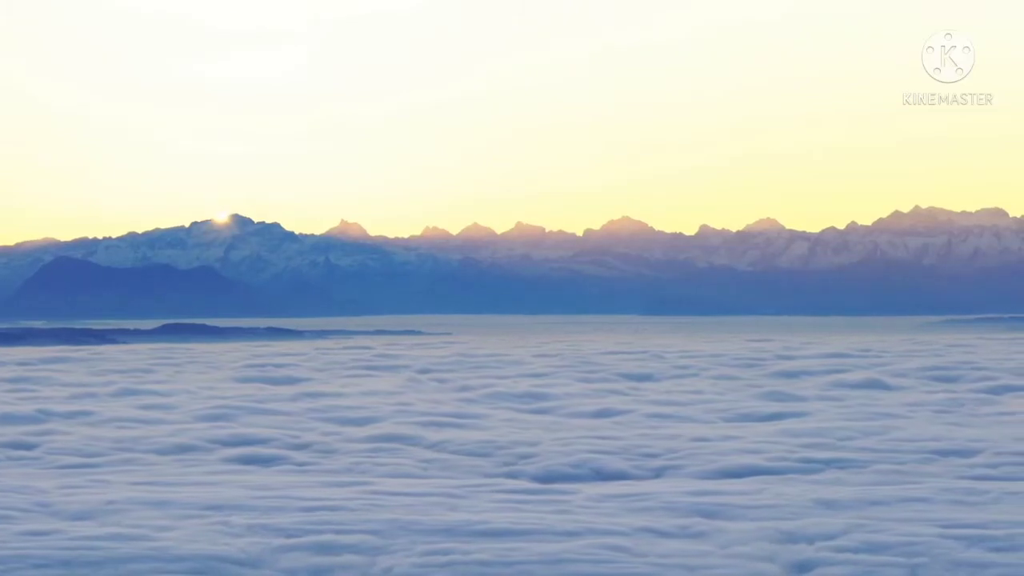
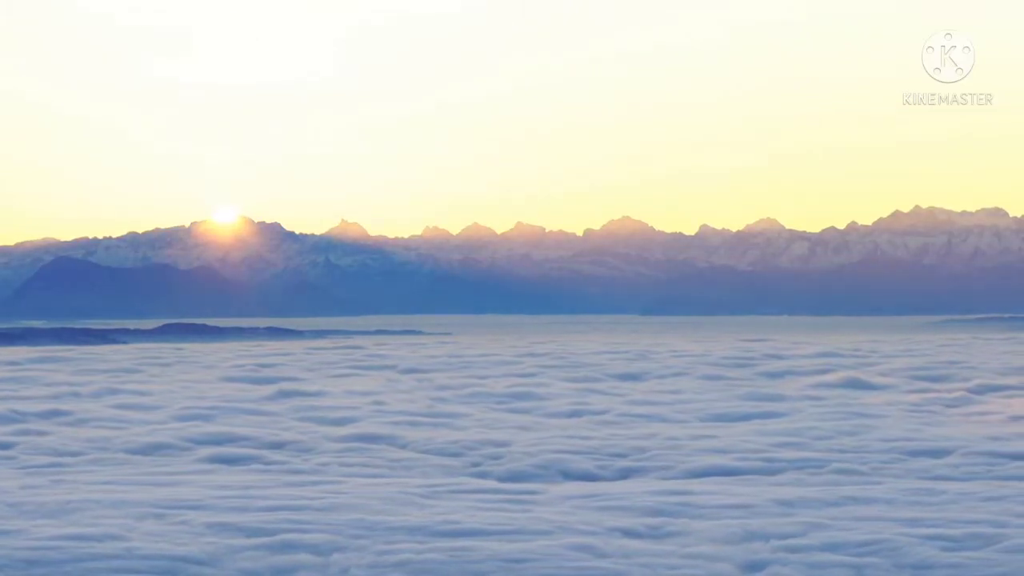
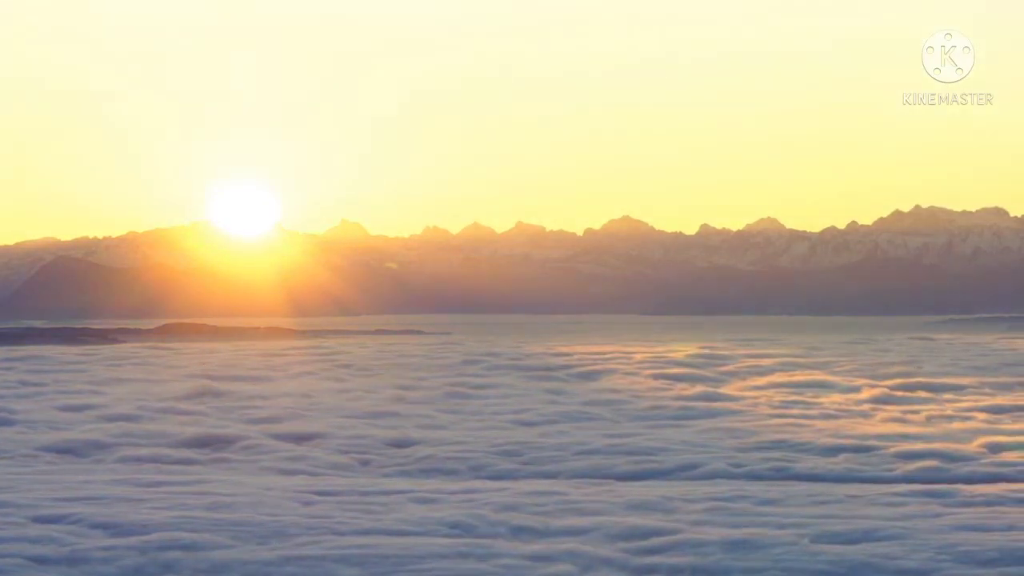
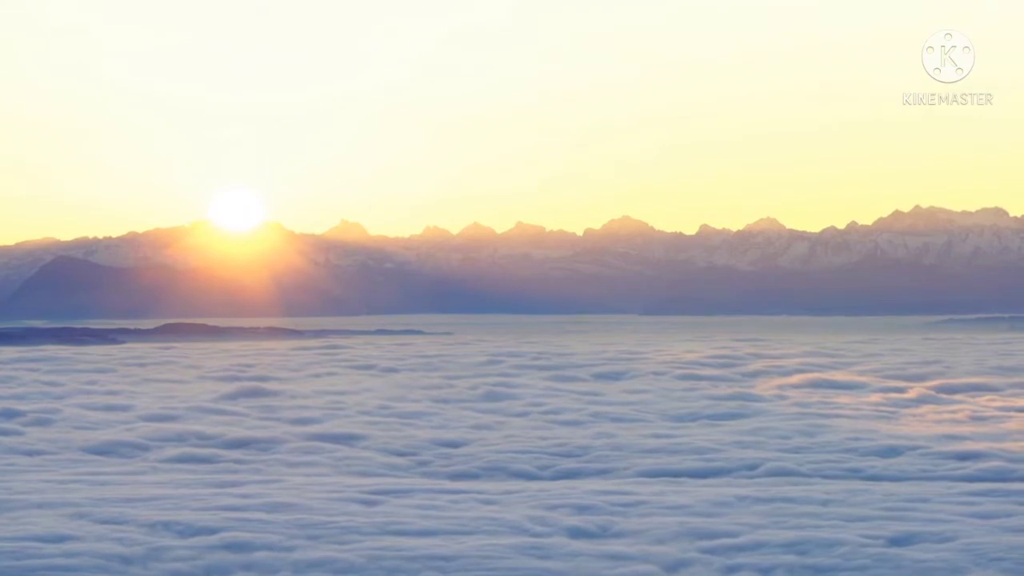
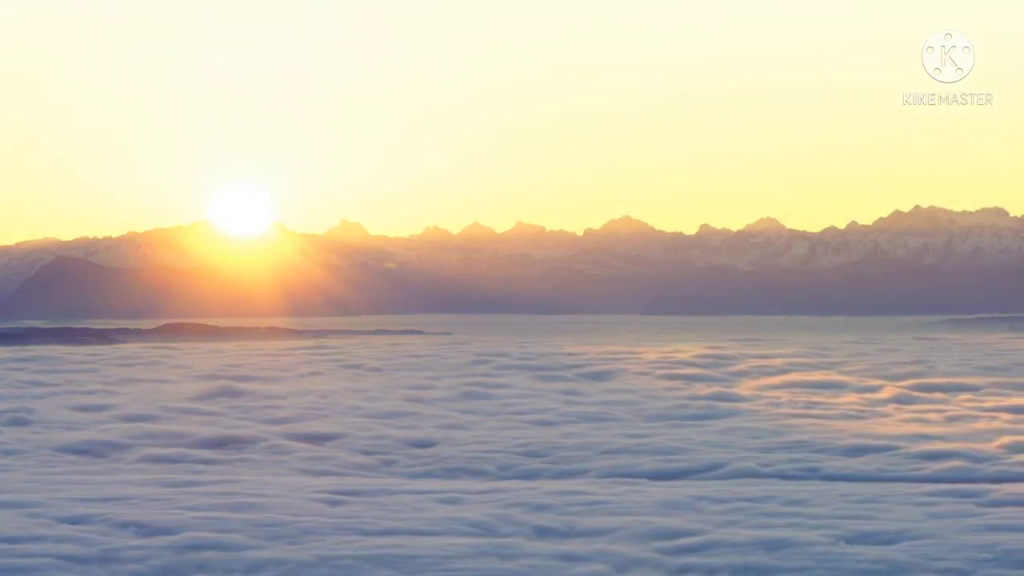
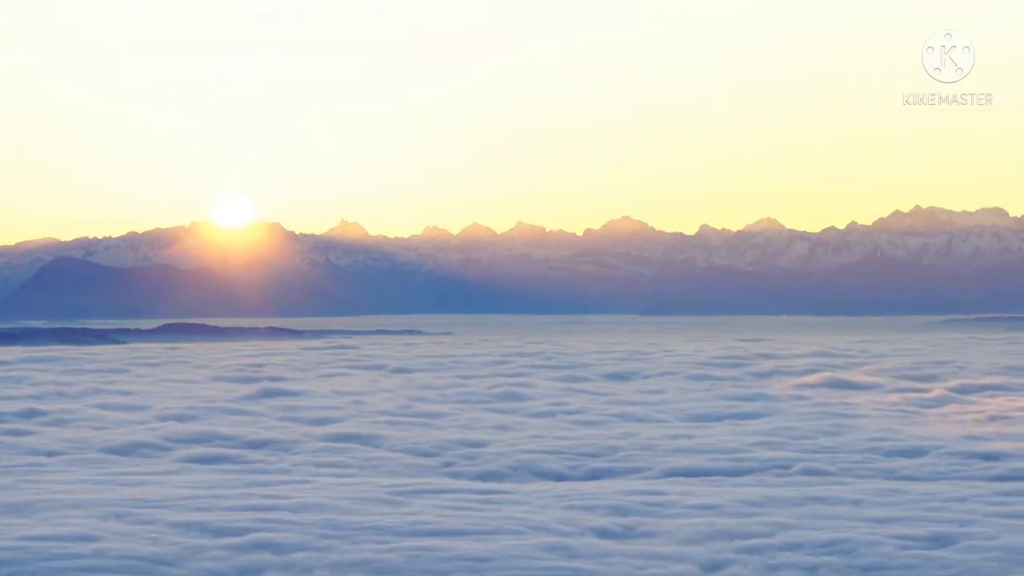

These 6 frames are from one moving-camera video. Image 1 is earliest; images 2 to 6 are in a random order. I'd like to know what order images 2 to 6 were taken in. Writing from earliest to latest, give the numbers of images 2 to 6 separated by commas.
2, 6, 4, 5, 3
